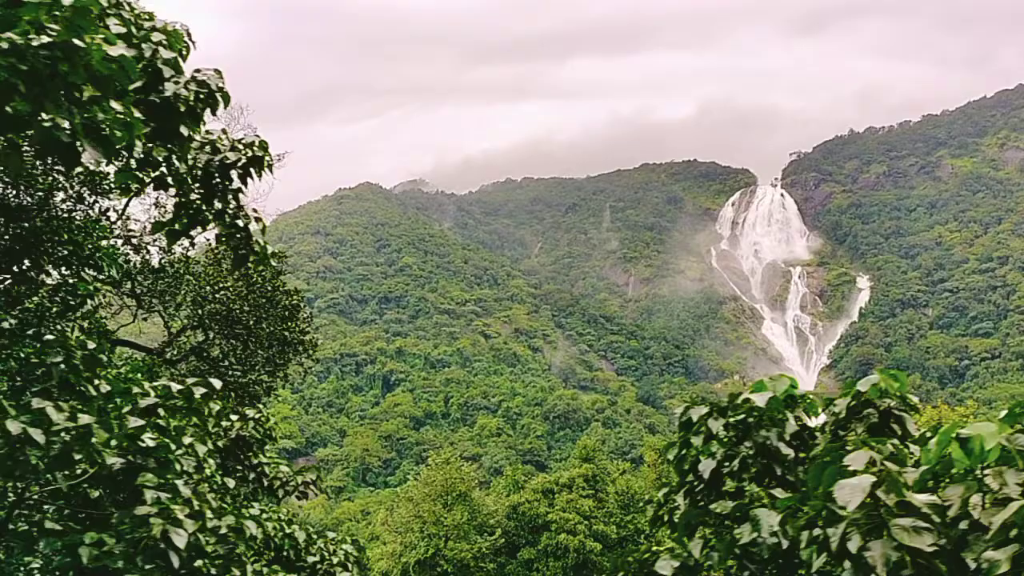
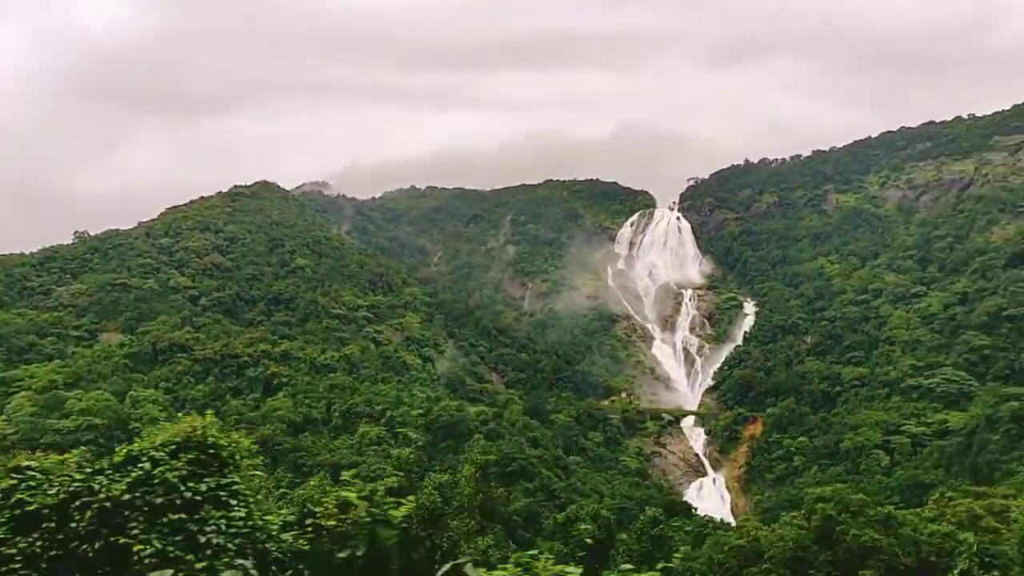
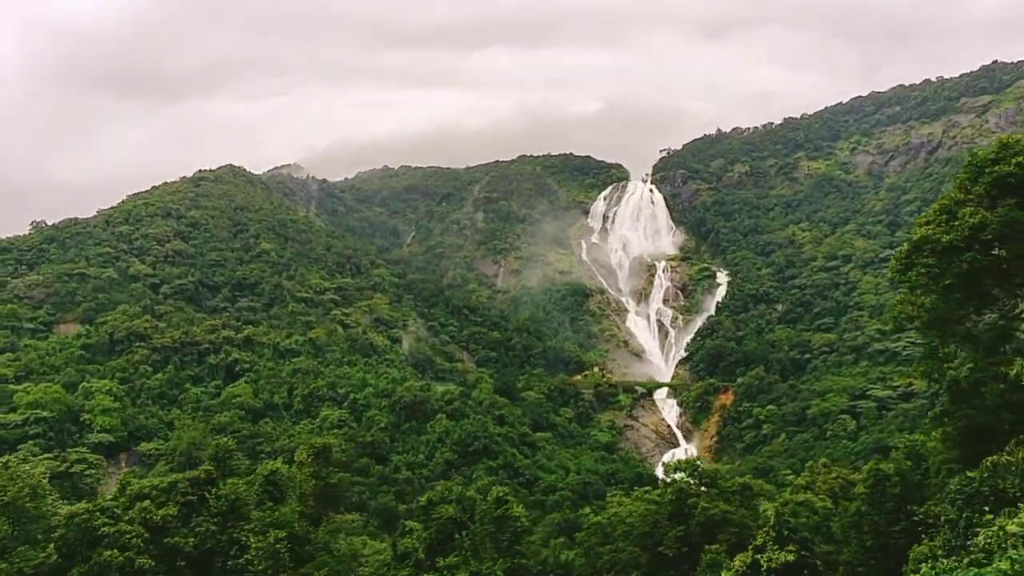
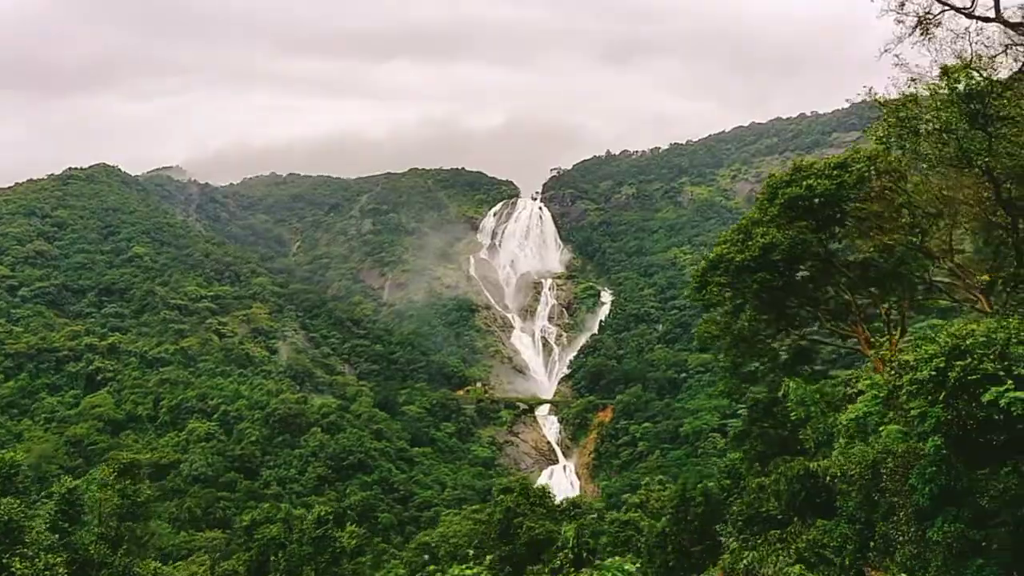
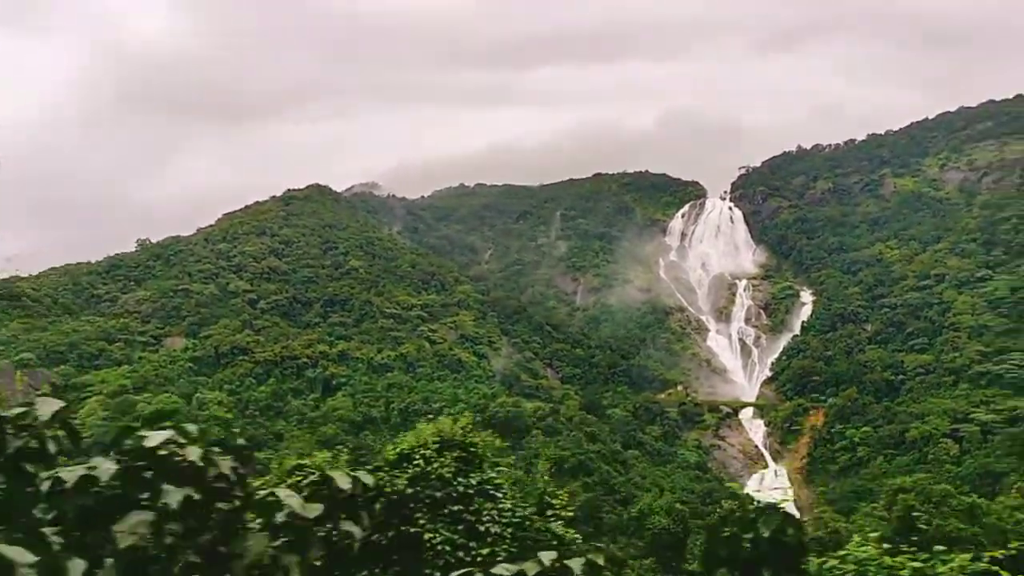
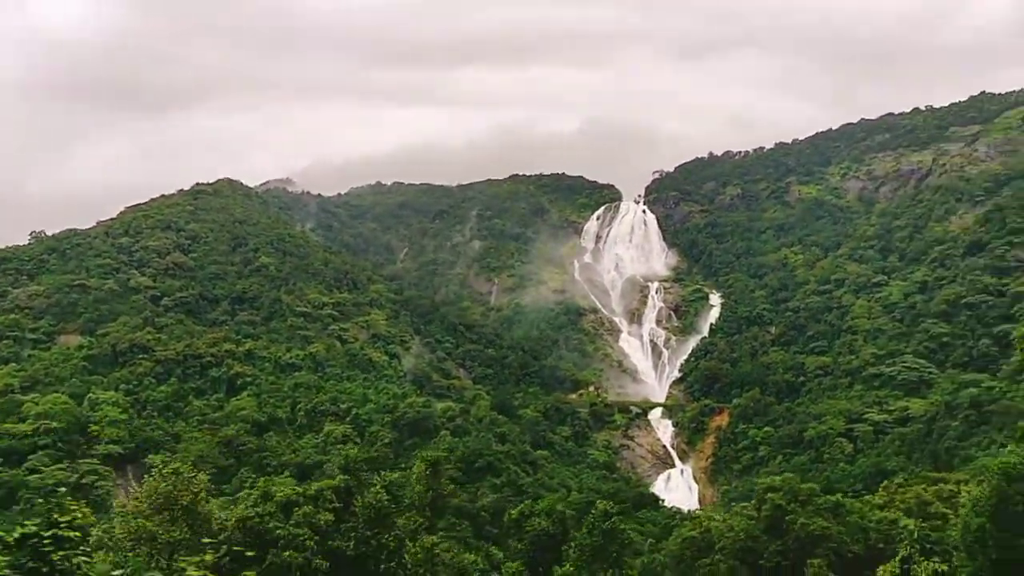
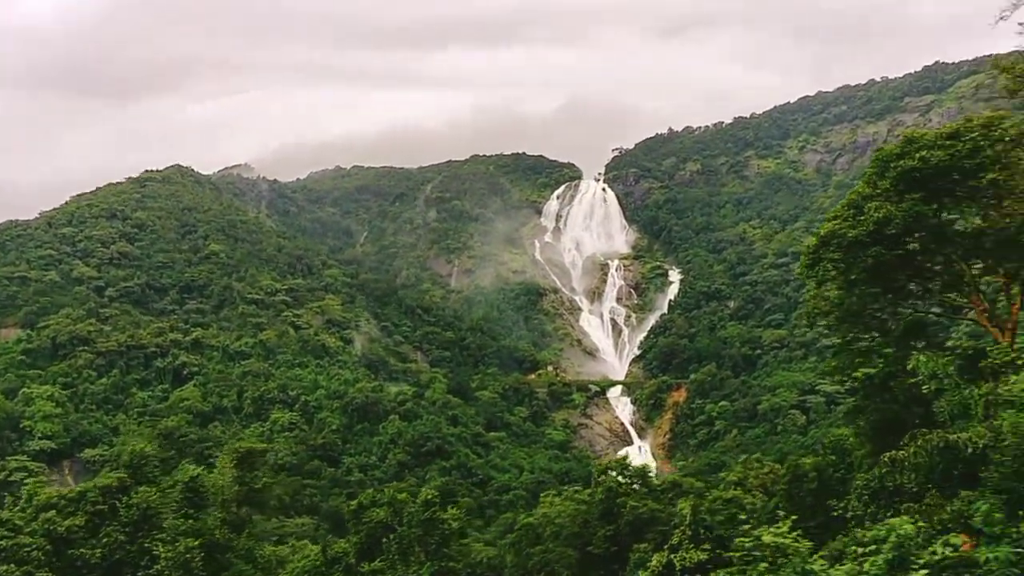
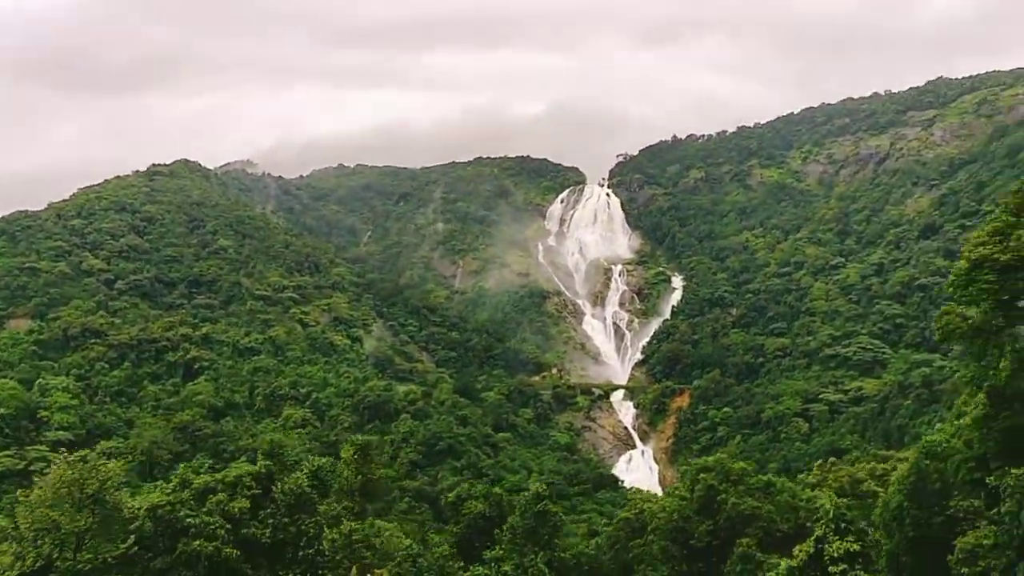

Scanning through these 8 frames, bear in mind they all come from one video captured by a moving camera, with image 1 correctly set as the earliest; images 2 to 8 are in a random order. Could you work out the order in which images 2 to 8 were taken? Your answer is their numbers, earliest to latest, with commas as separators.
5, 2, 6, 8, 3, 7, 4
